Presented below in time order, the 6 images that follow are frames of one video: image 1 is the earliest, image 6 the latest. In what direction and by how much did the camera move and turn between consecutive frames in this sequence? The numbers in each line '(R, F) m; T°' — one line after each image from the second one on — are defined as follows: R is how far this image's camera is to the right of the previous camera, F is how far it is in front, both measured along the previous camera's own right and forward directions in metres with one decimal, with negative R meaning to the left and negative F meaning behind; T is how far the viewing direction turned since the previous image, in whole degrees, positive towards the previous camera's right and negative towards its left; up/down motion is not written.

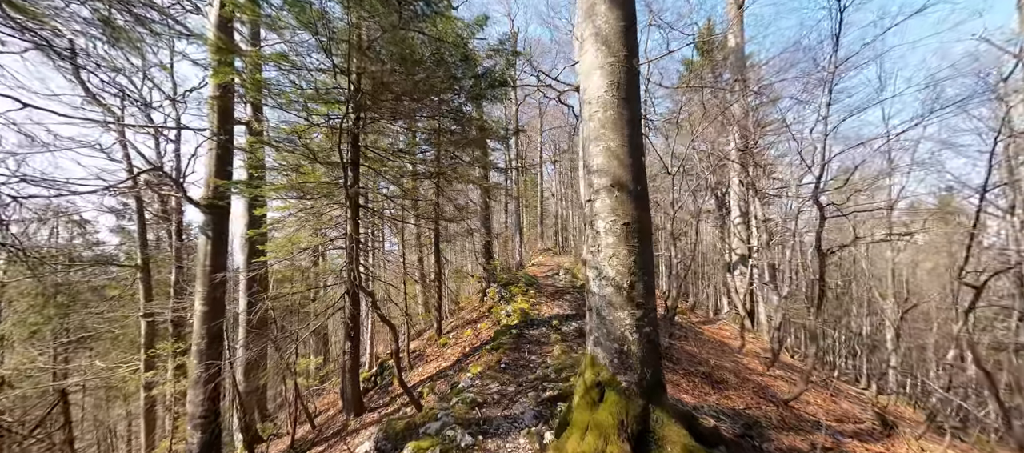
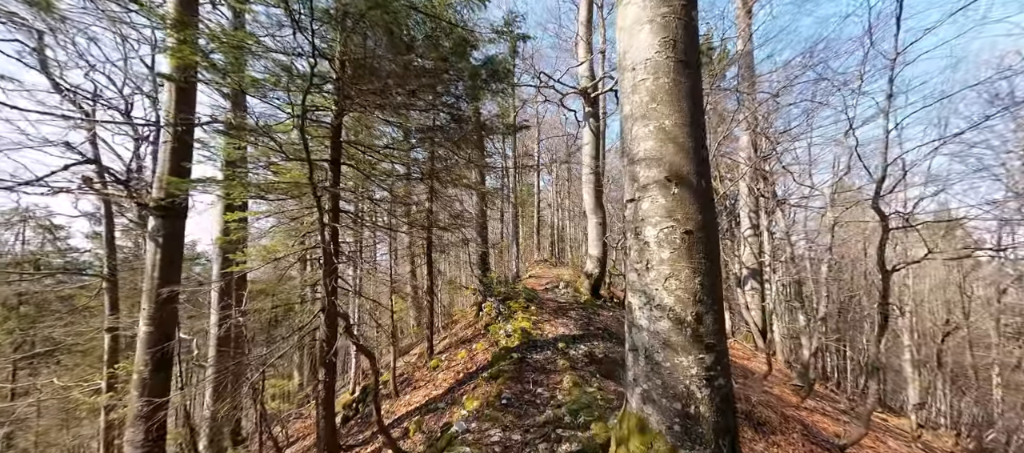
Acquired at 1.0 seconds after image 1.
(-0.1, +0.6) m; +1°
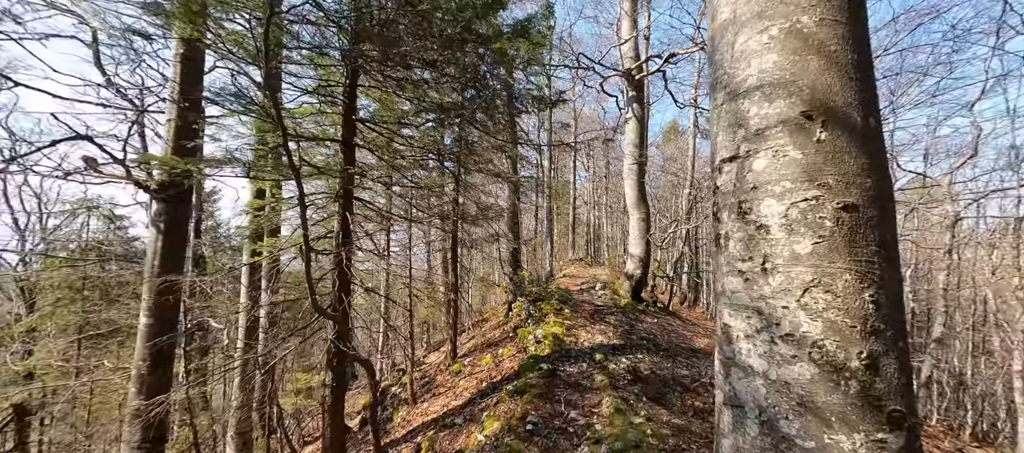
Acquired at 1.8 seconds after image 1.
(0.0, +0.6) m; -5°
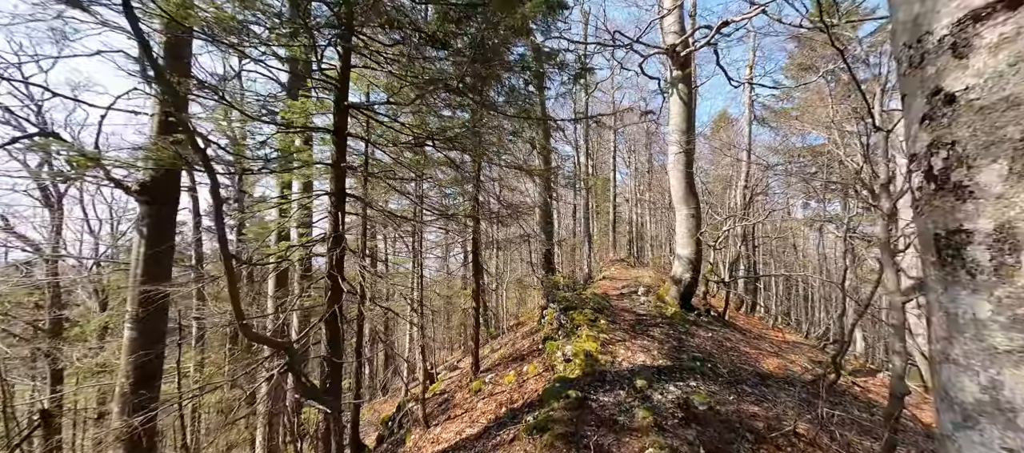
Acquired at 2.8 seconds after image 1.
(+0.2, +0.6) m; -6°
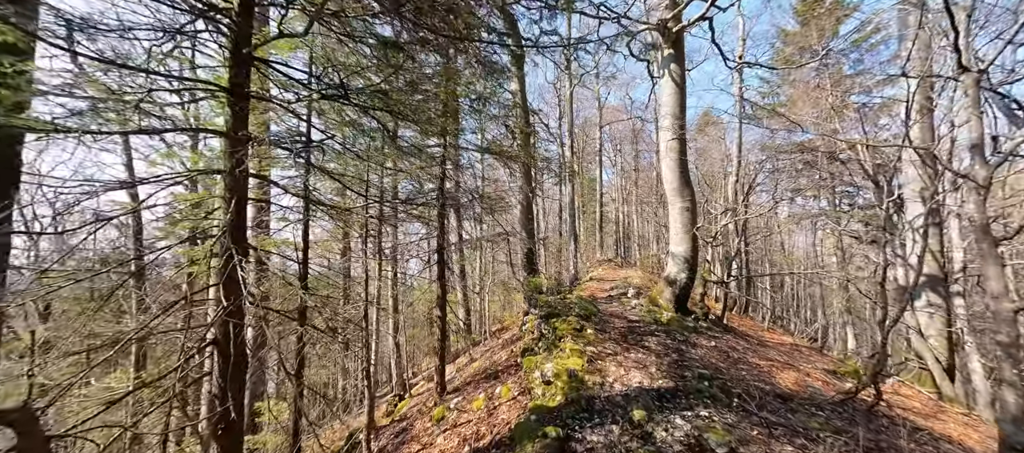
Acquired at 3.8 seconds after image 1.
(+0.2, +0.7) m; +2°
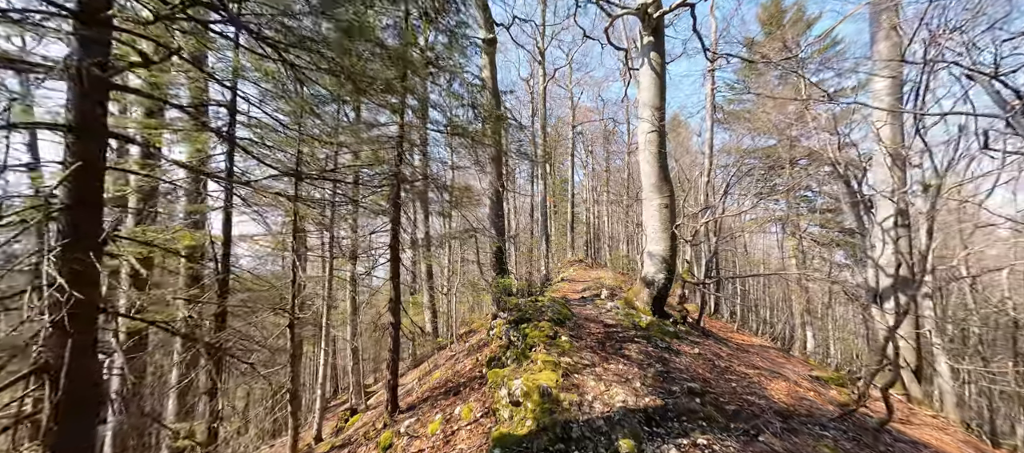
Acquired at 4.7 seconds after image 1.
(0.0, +0.5) m; +4°
